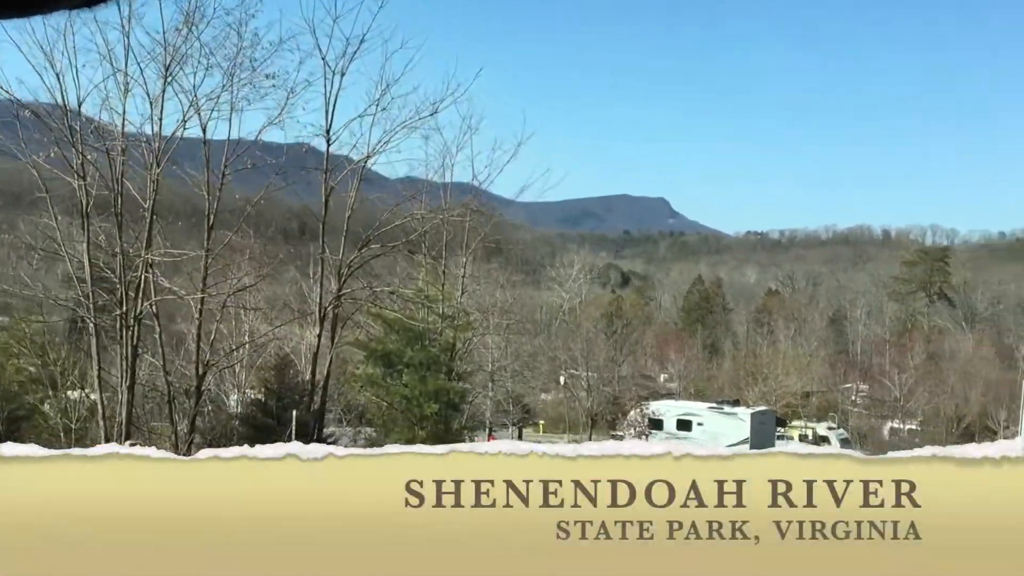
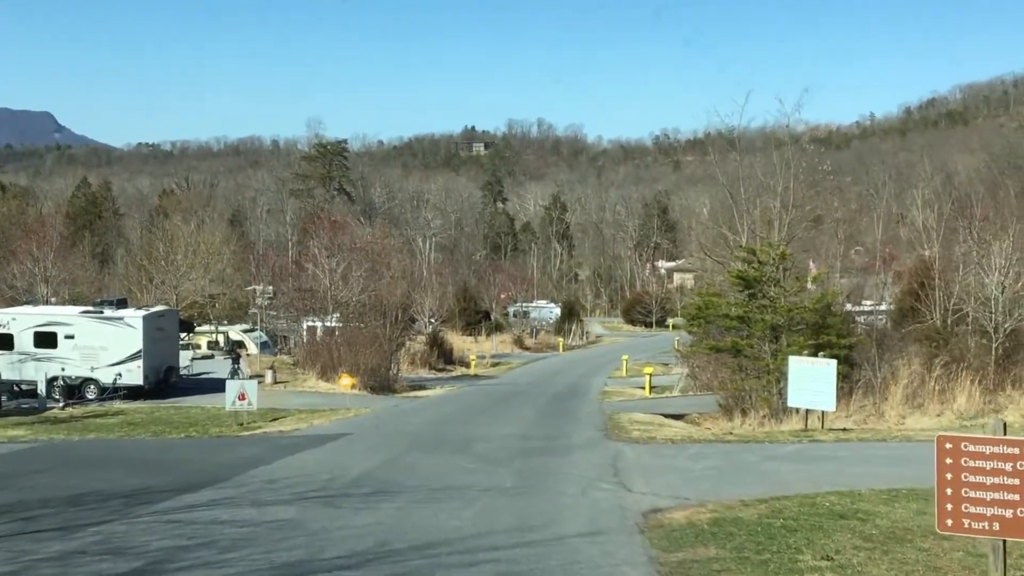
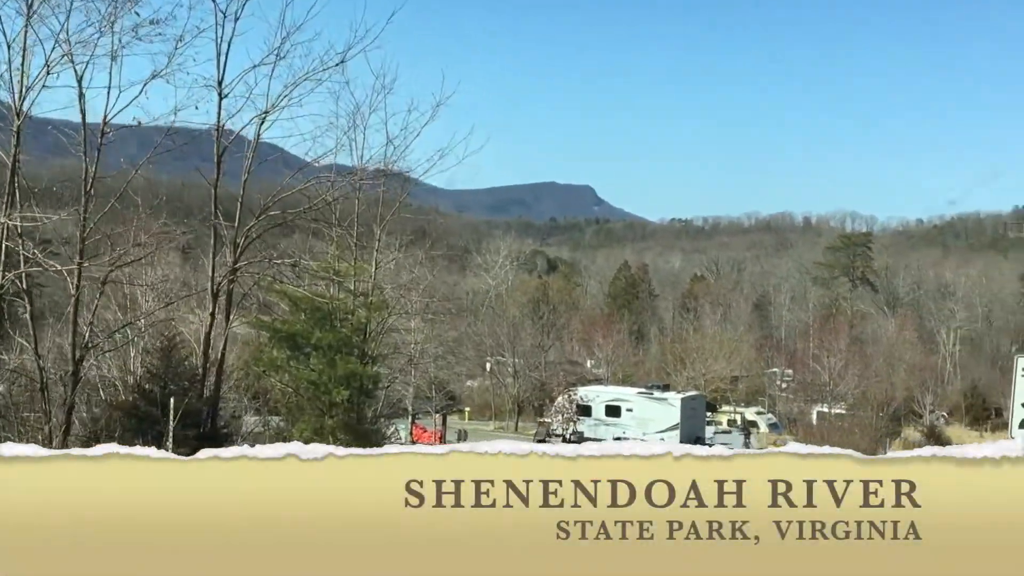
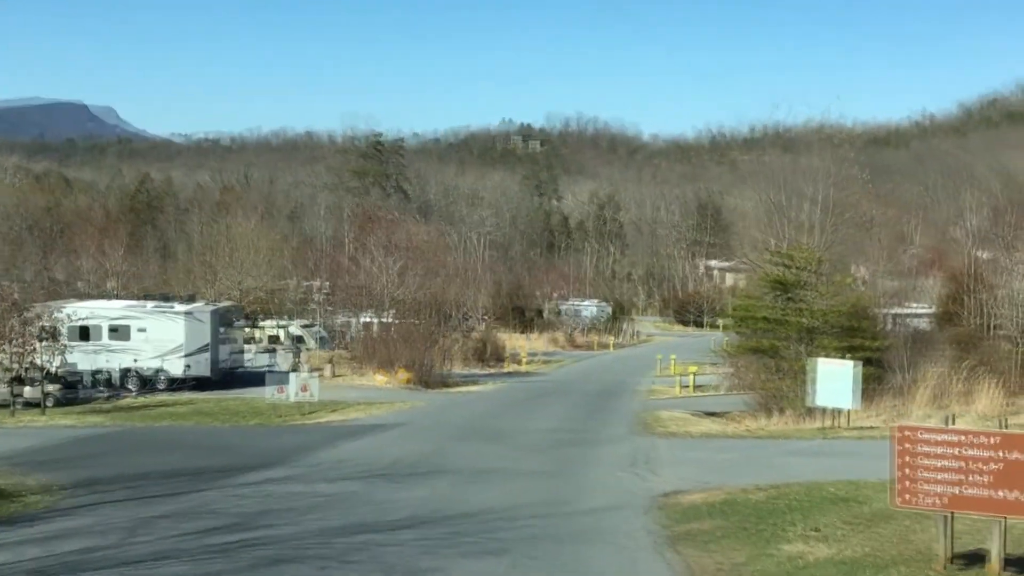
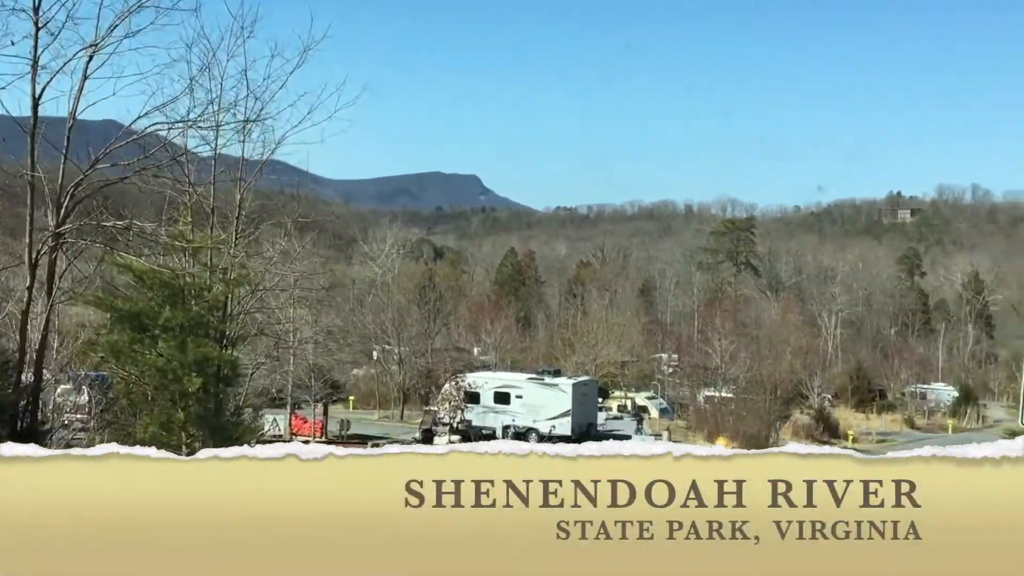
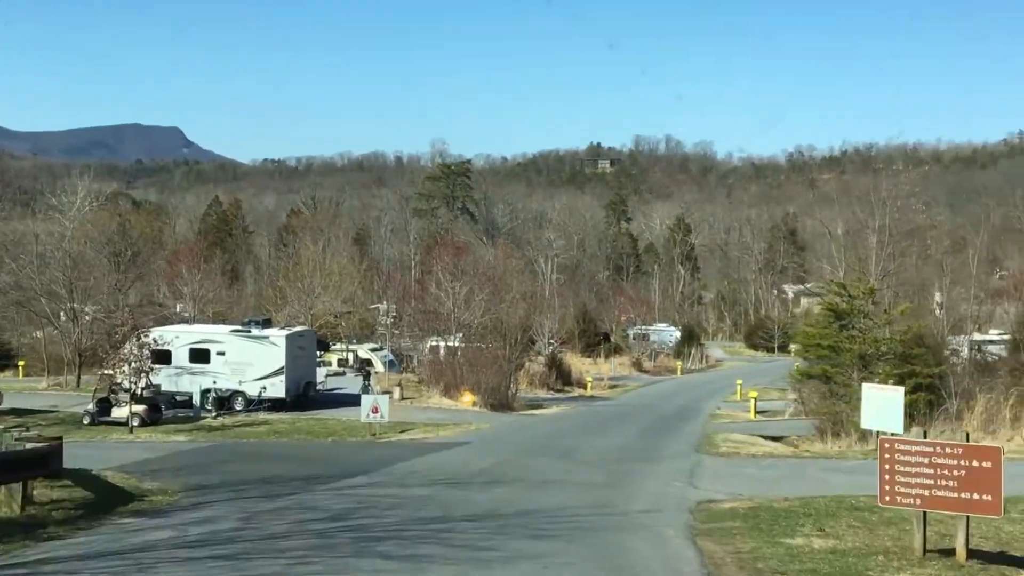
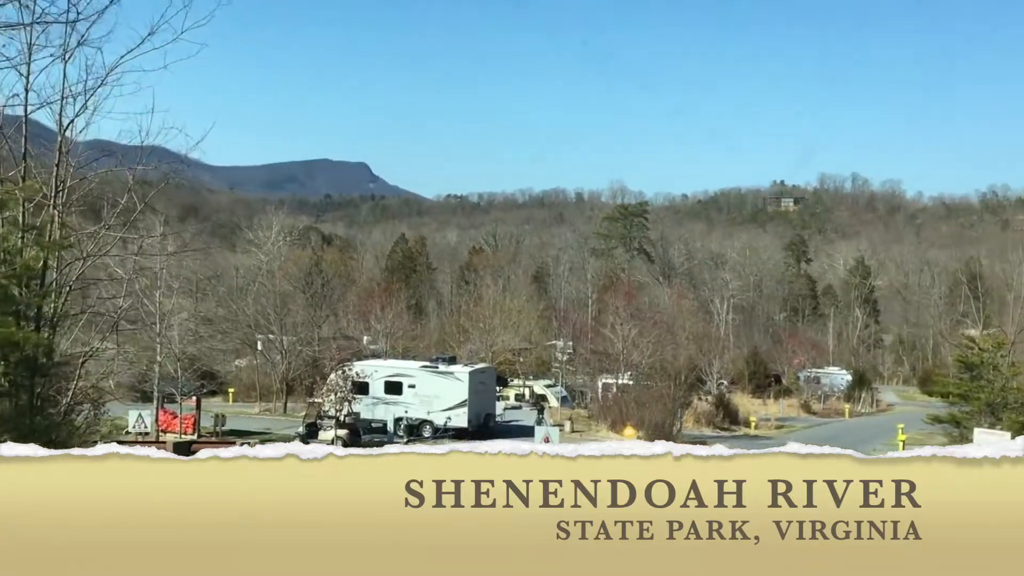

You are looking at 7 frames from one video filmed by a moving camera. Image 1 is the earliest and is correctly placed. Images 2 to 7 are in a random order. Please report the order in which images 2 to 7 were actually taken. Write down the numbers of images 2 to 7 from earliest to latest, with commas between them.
3, 5, 7, 6, 4, 2
